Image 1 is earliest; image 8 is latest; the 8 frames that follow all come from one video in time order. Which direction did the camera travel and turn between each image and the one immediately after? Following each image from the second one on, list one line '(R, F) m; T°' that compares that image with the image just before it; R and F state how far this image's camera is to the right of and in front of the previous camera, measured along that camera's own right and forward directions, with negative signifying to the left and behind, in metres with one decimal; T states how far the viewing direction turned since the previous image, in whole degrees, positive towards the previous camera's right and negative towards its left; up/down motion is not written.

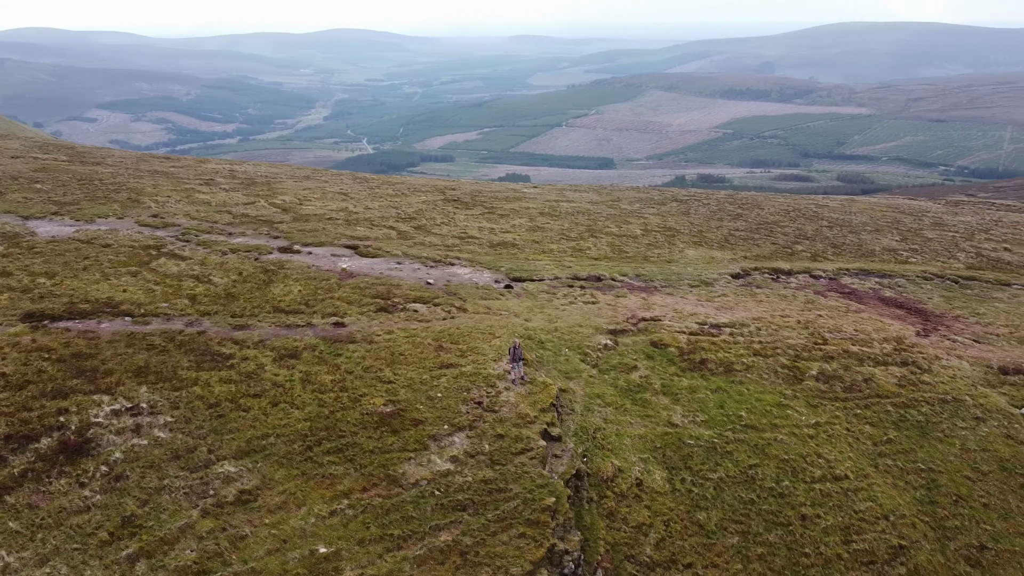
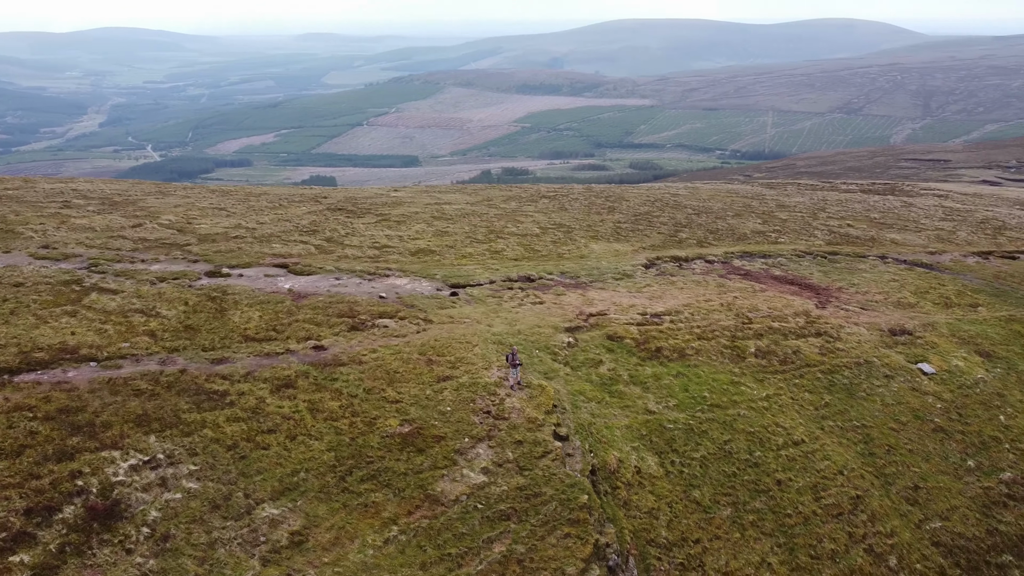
(-5.4, +0.3) m; +13°
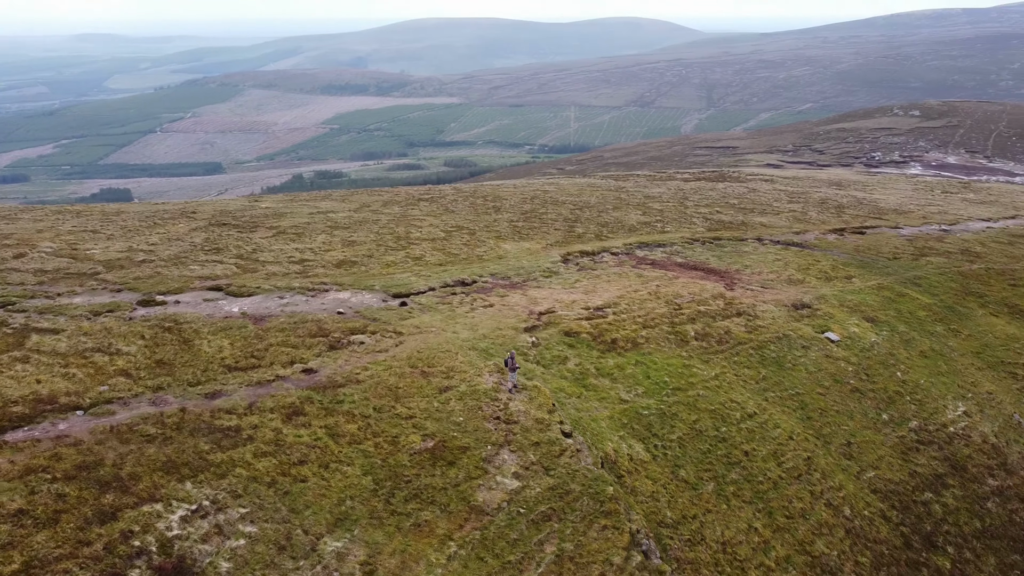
(-5.3, +0.3) m; +13°
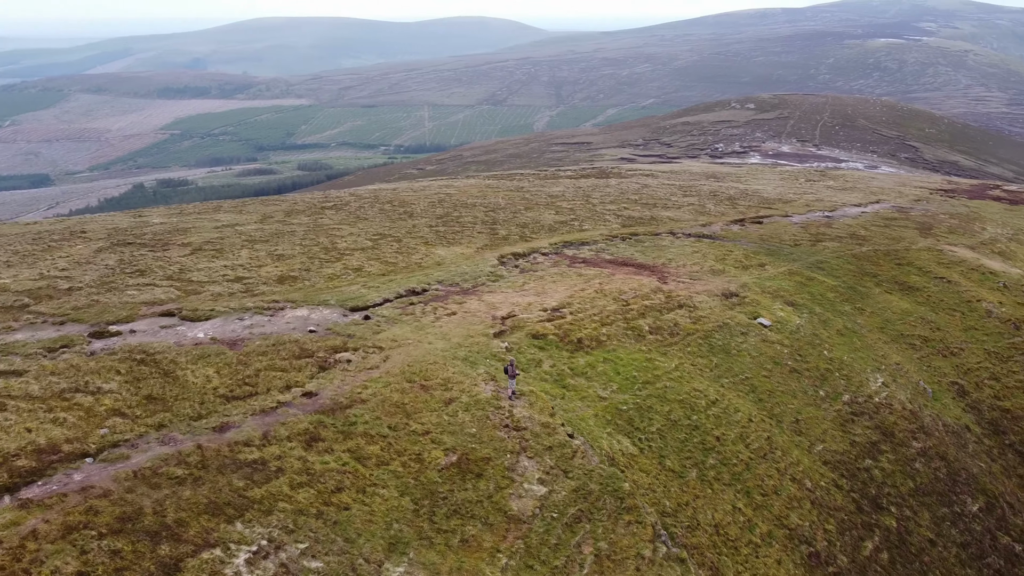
(-4.1, +0.2) m; +10°
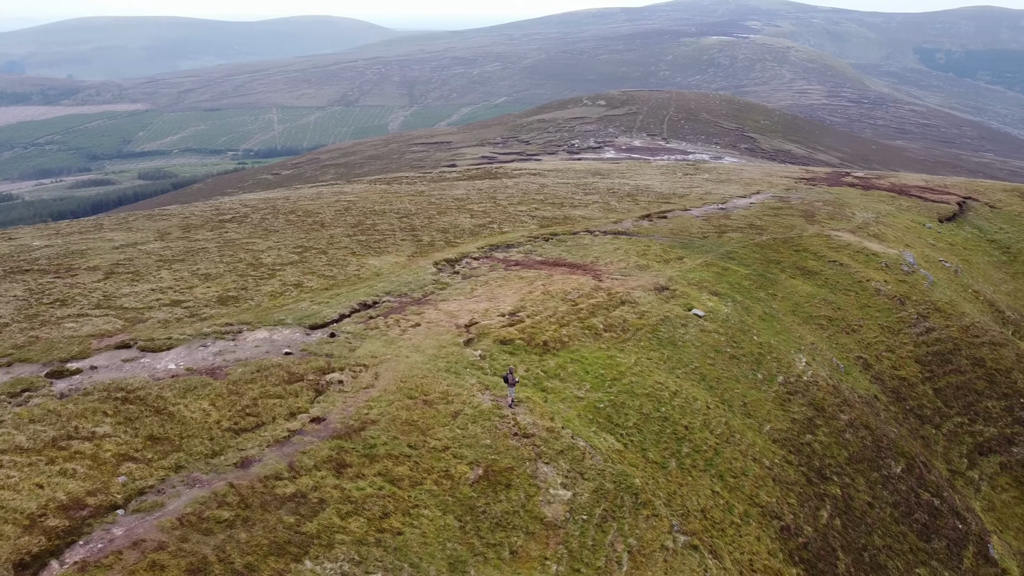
(-4.1, +0.2) m; +10°
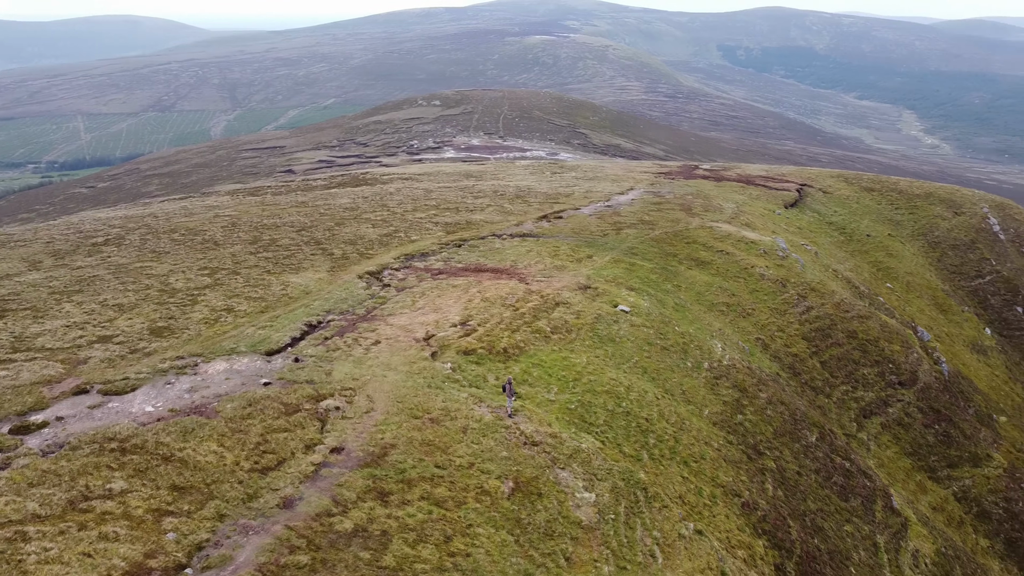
(-4.8, +0.2) m; +11°
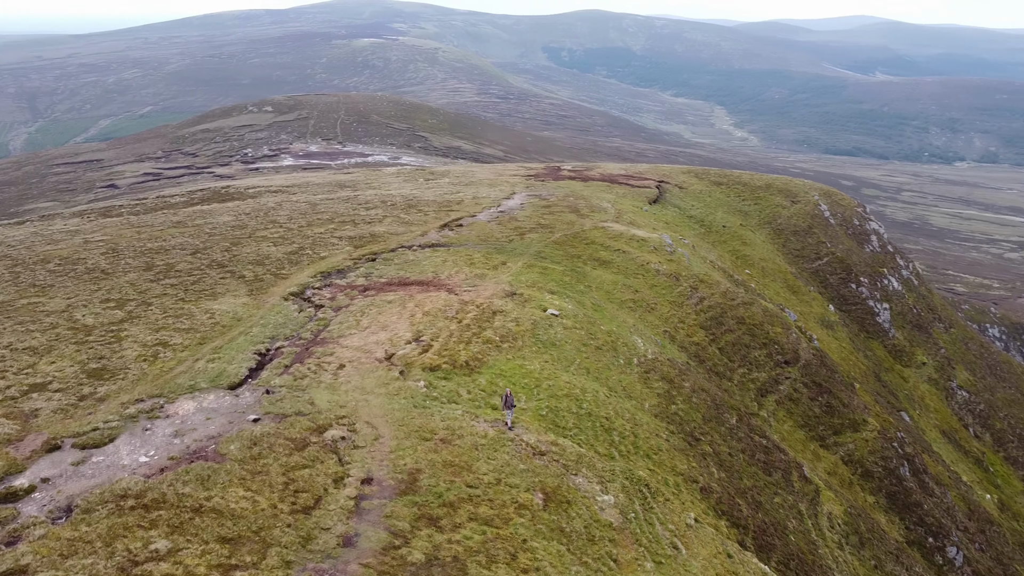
(-4.8, 0.0) m; +11°
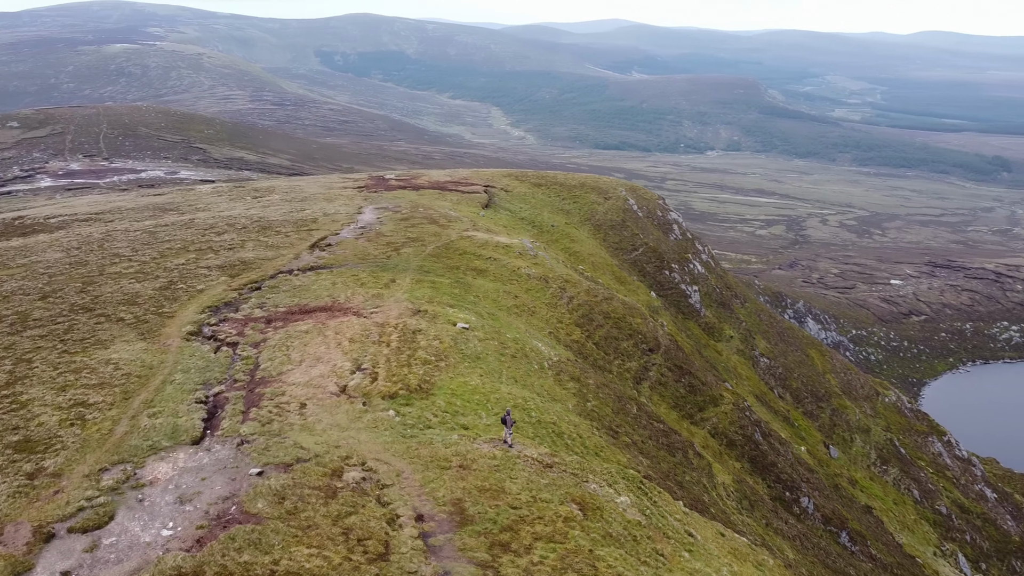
(-6.3, +0.1) m; +15°
